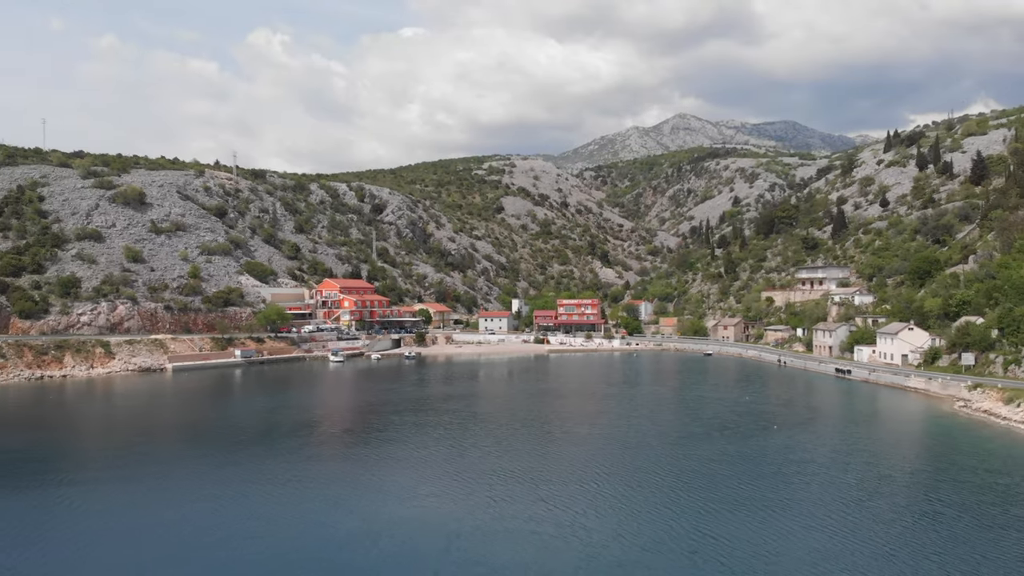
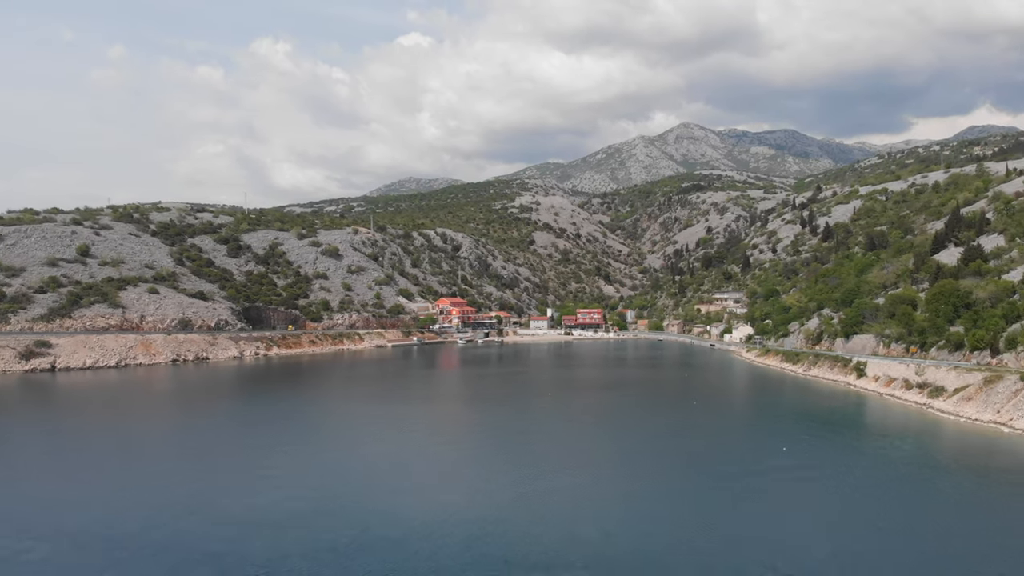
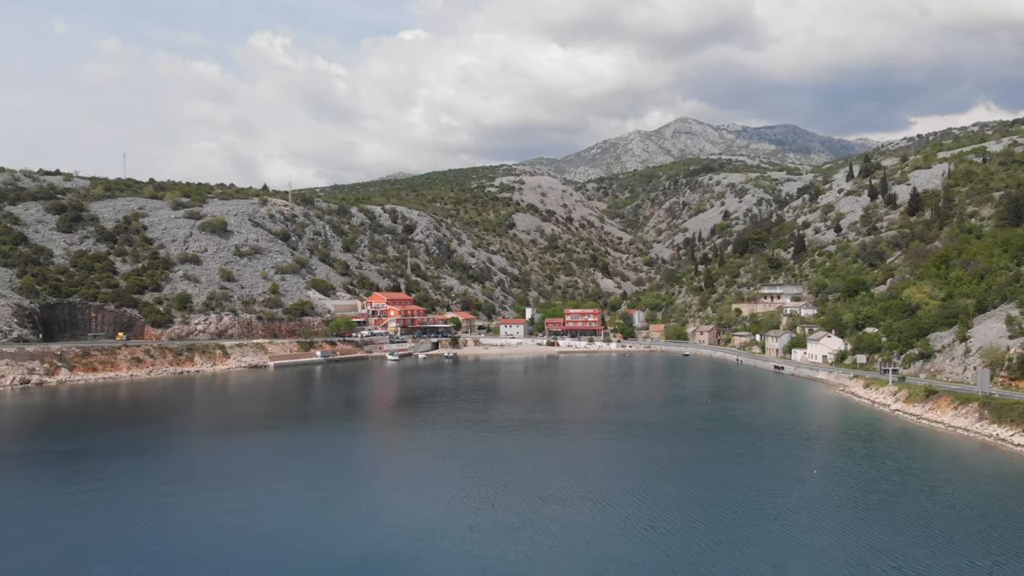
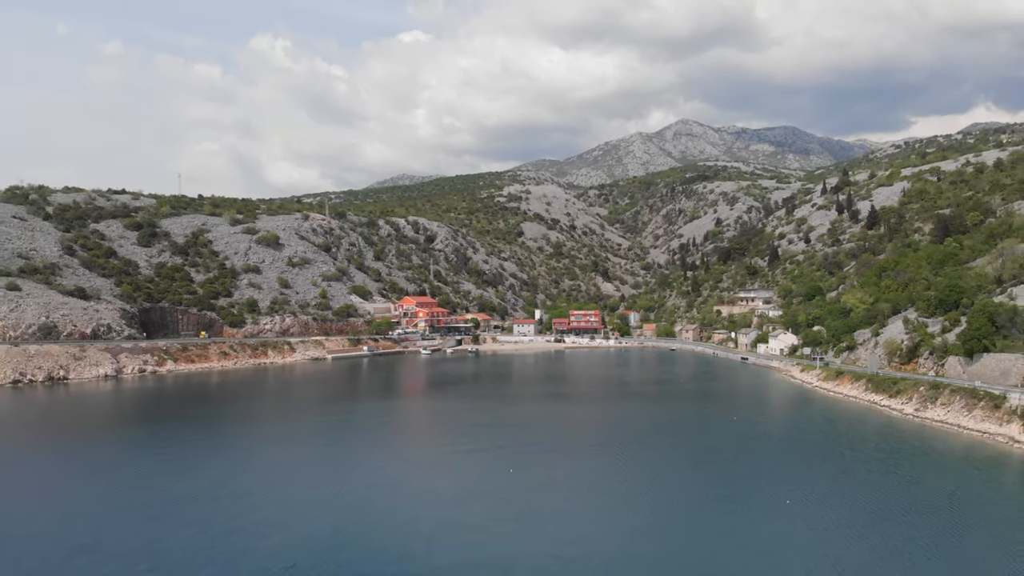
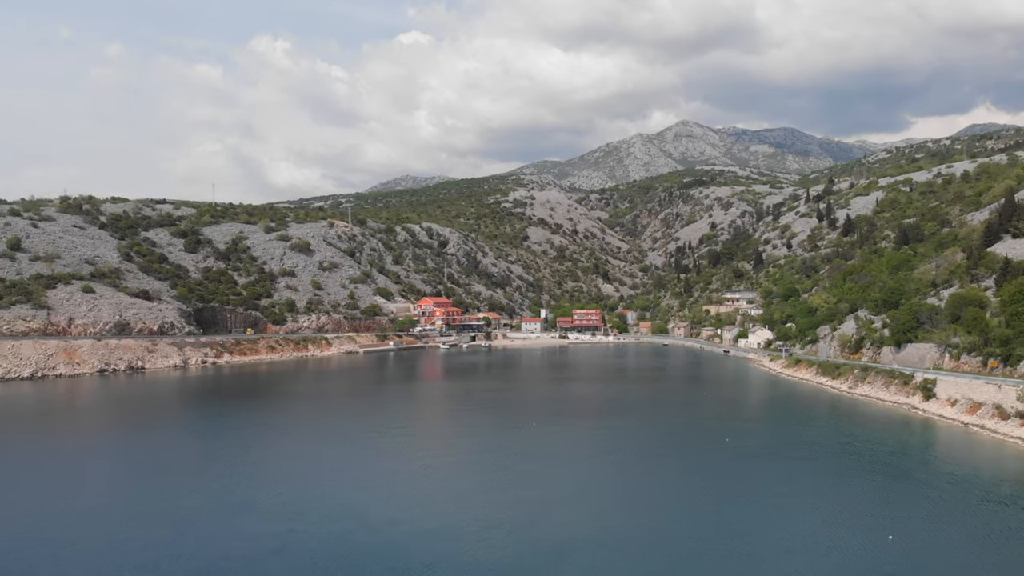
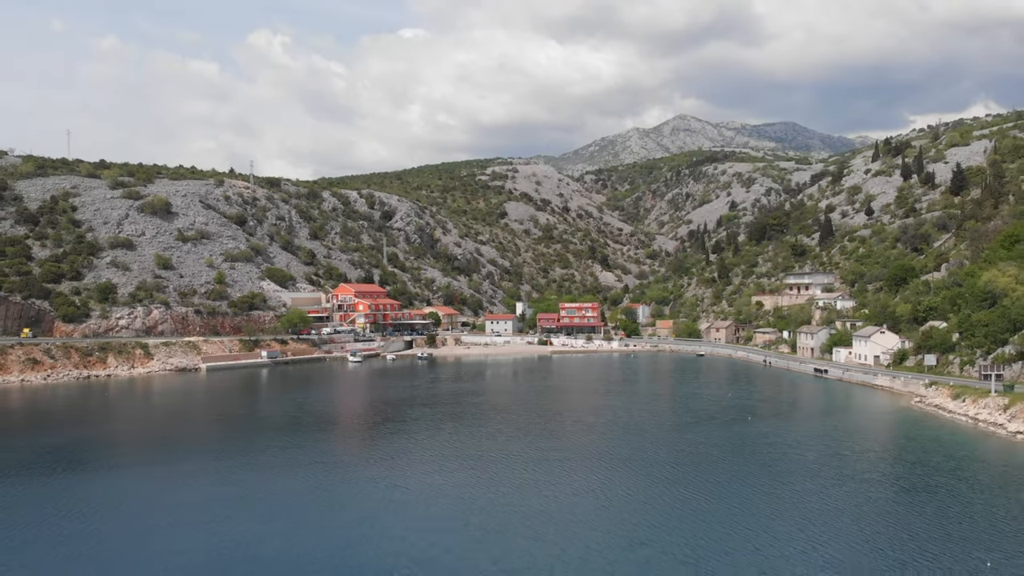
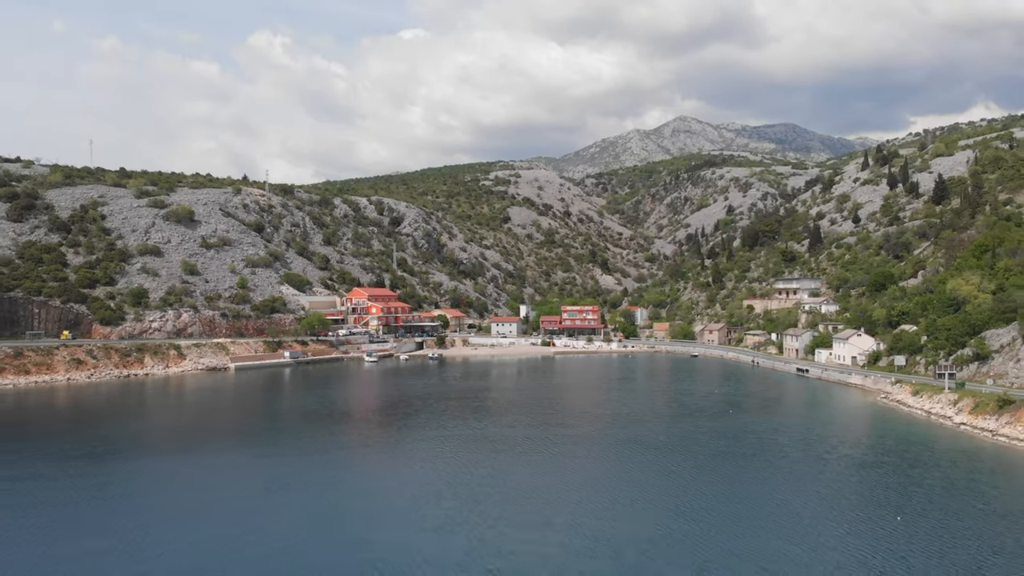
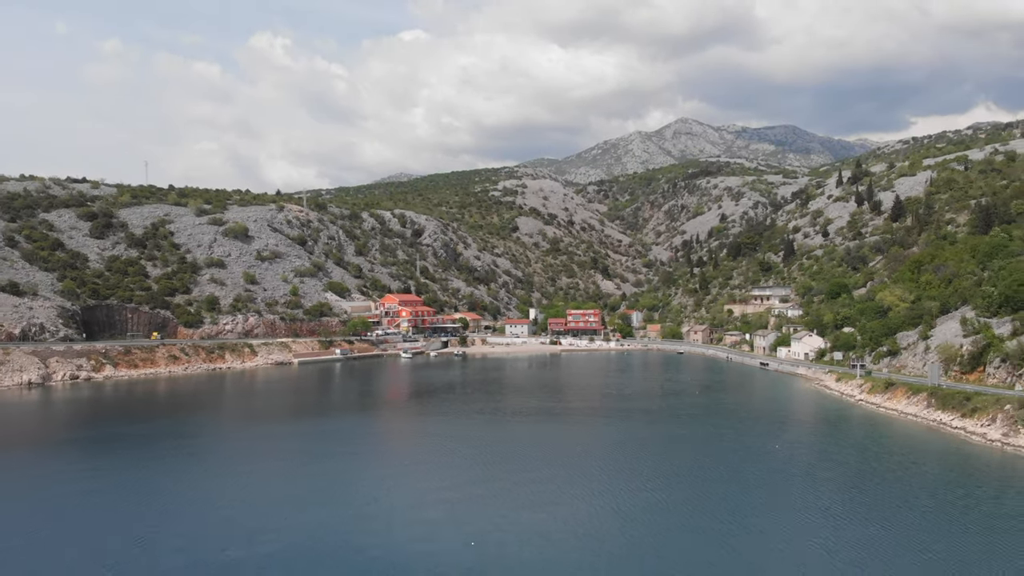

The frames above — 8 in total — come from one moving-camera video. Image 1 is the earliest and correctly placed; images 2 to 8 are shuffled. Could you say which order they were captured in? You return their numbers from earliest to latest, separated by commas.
6, 7, 3, 8, 4, 5, 2
